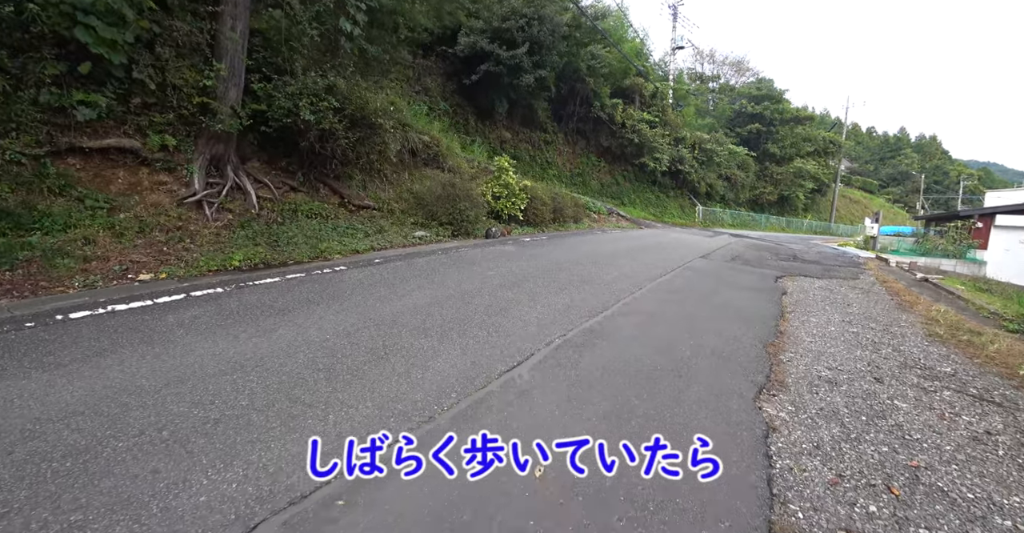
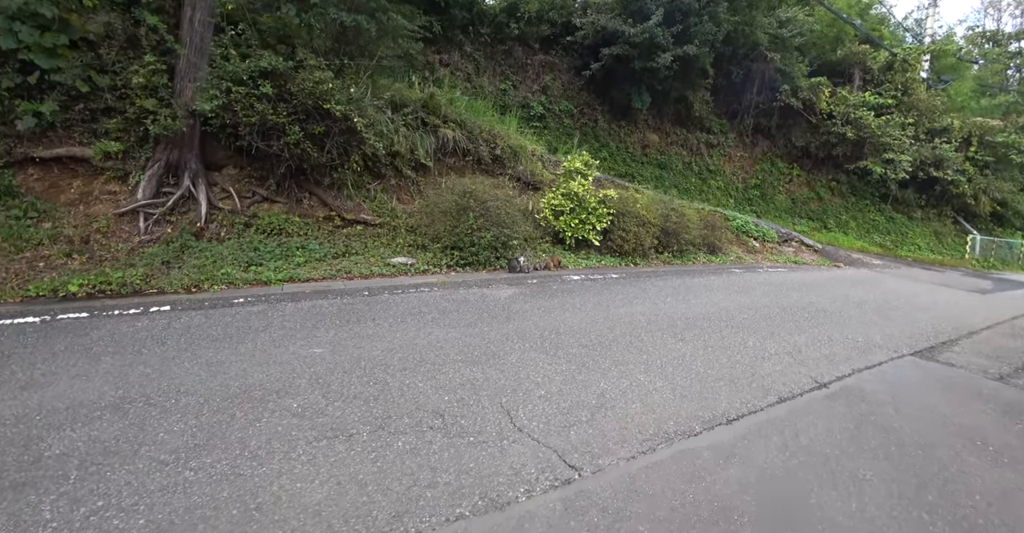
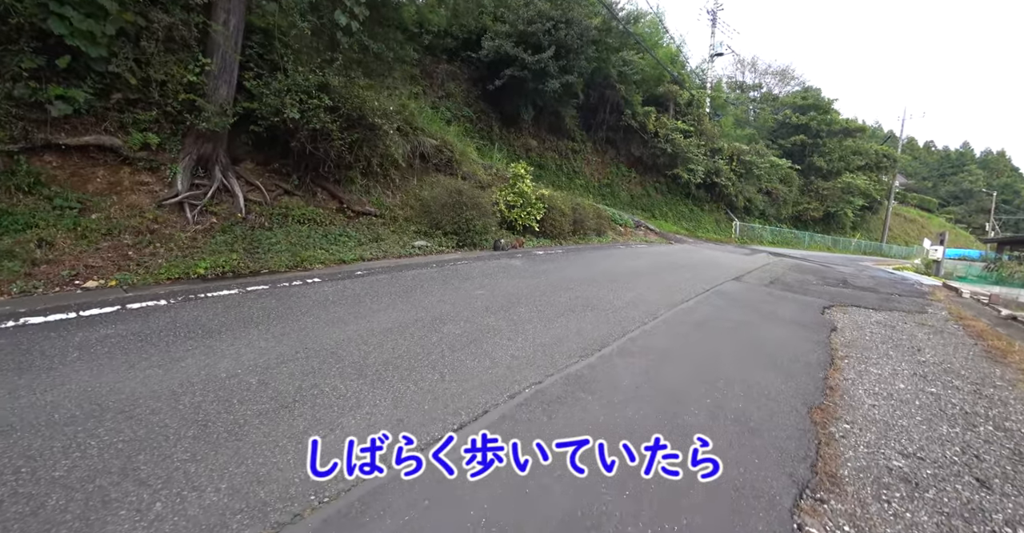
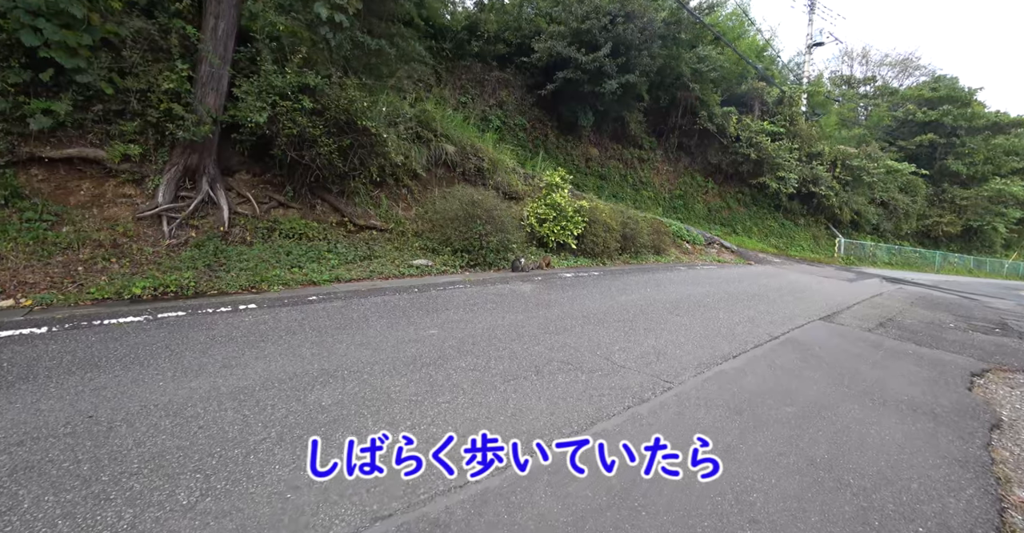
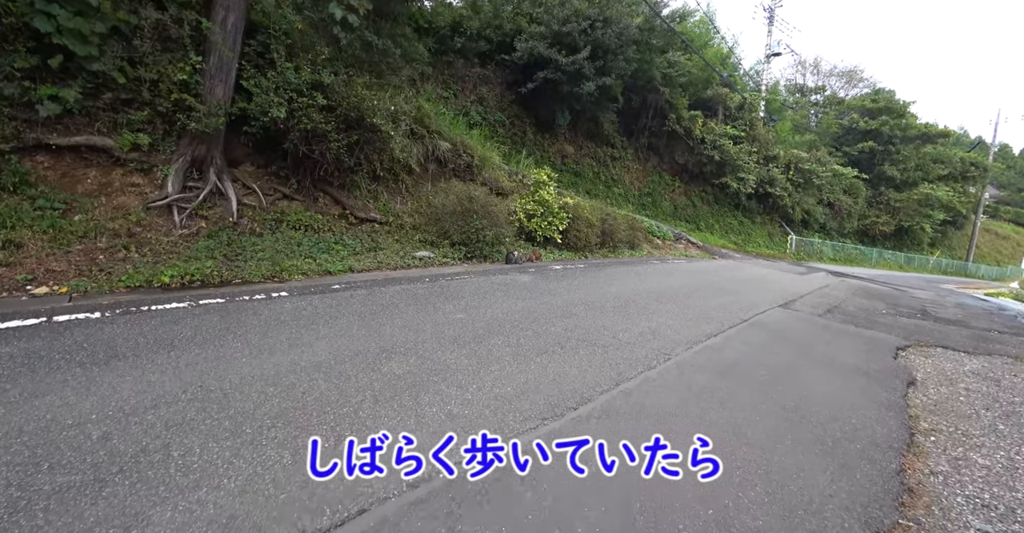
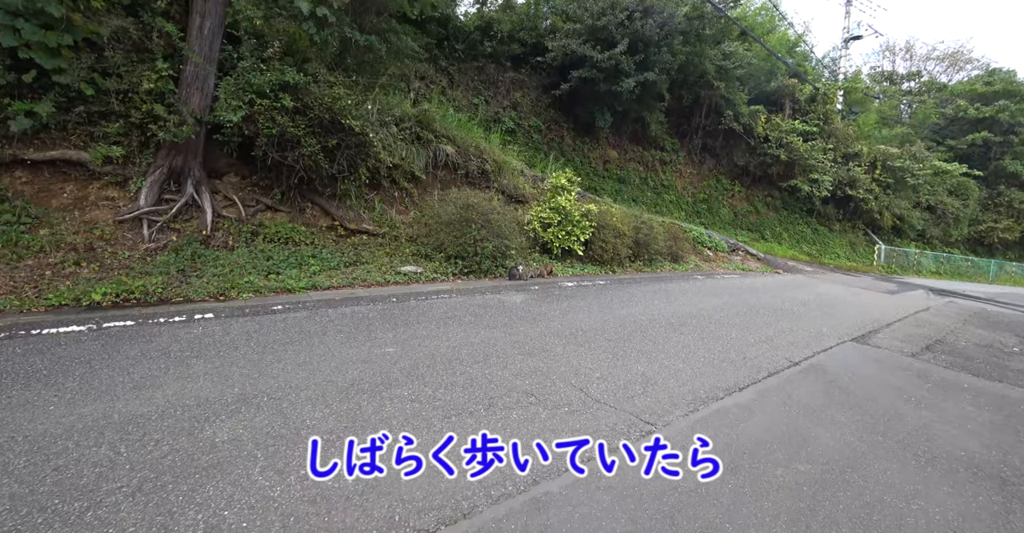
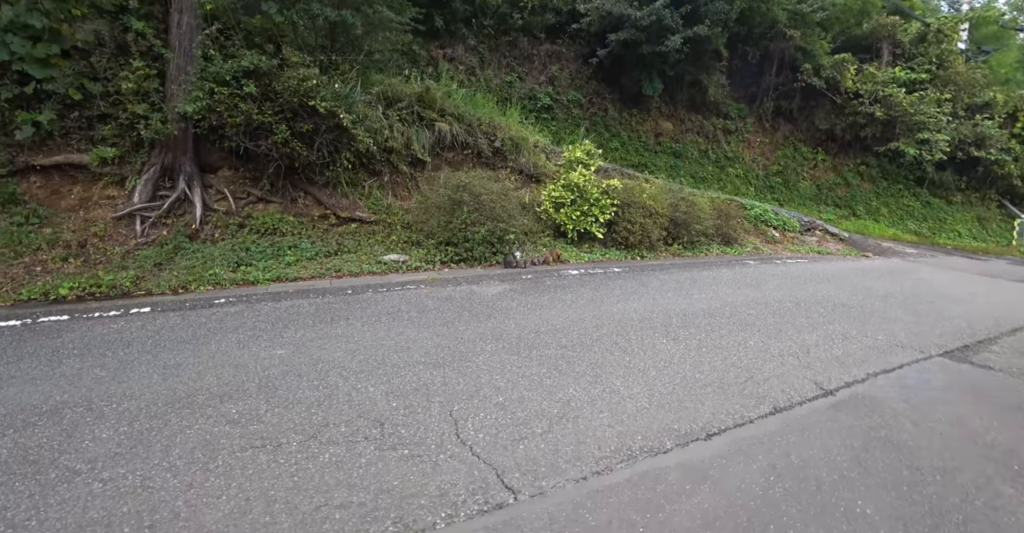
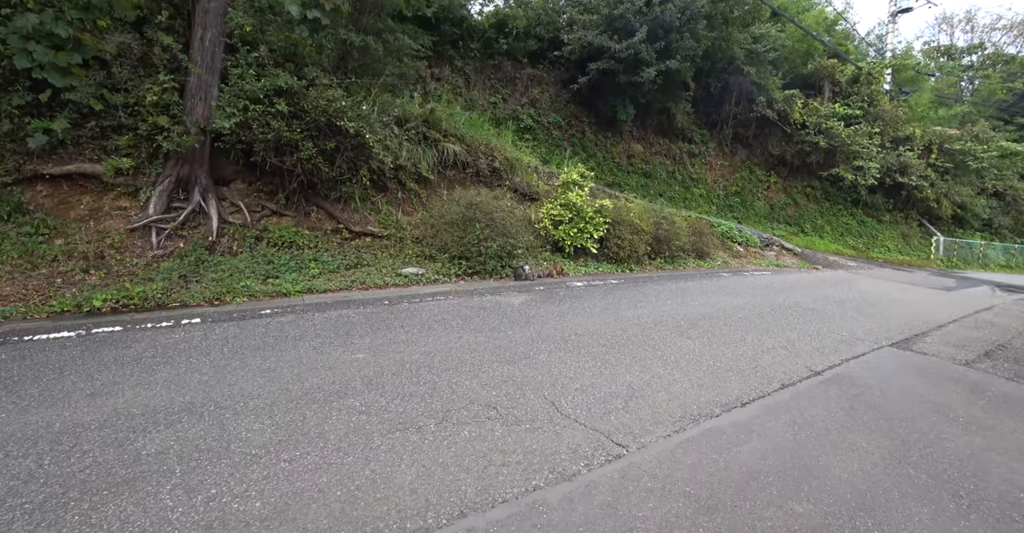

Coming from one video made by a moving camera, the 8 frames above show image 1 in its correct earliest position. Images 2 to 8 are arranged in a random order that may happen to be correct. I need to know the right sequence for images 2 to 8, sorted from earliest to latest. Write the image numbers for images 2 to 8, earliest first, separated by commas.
3, 5, 4, 6, 8, 2, 7
